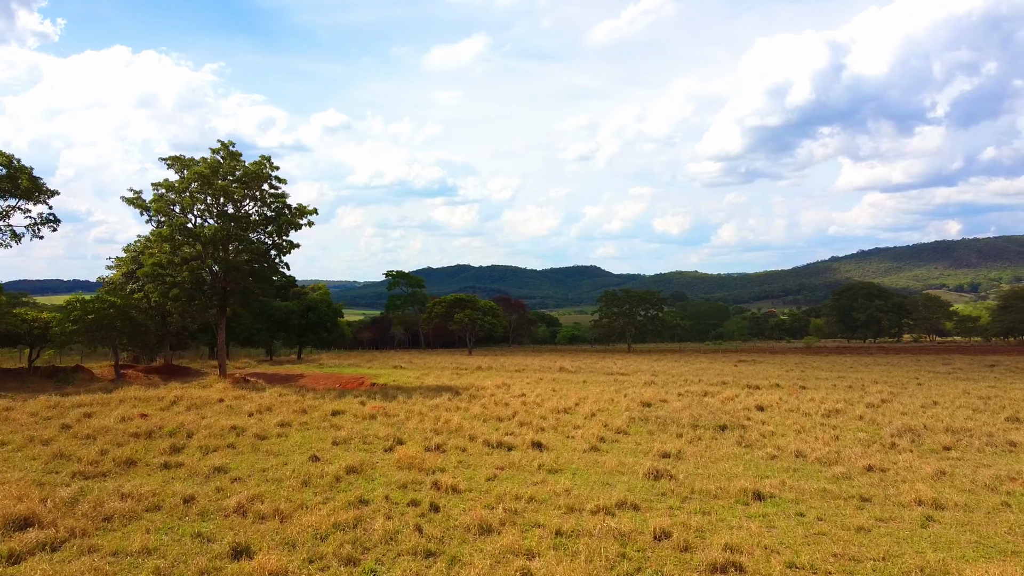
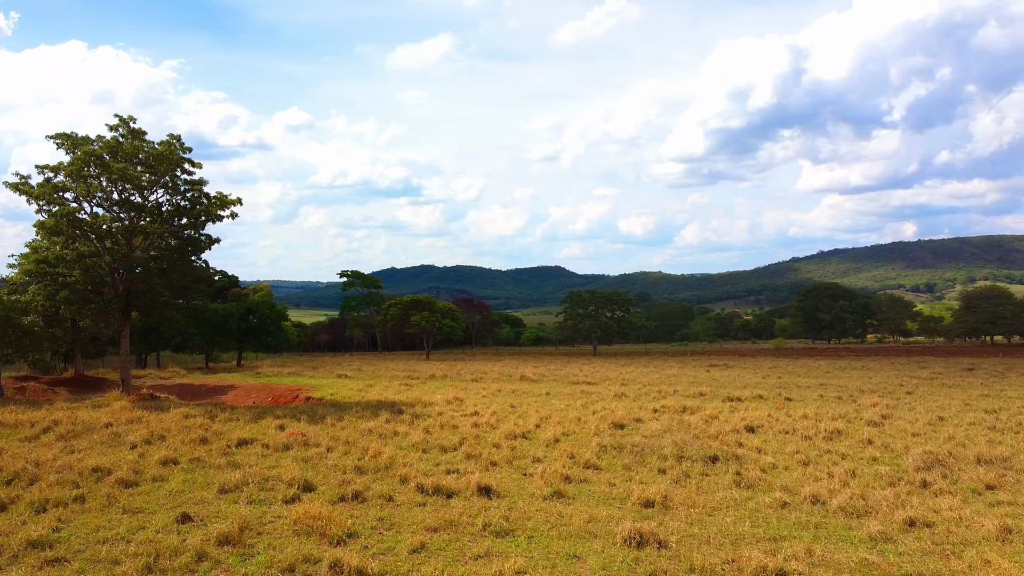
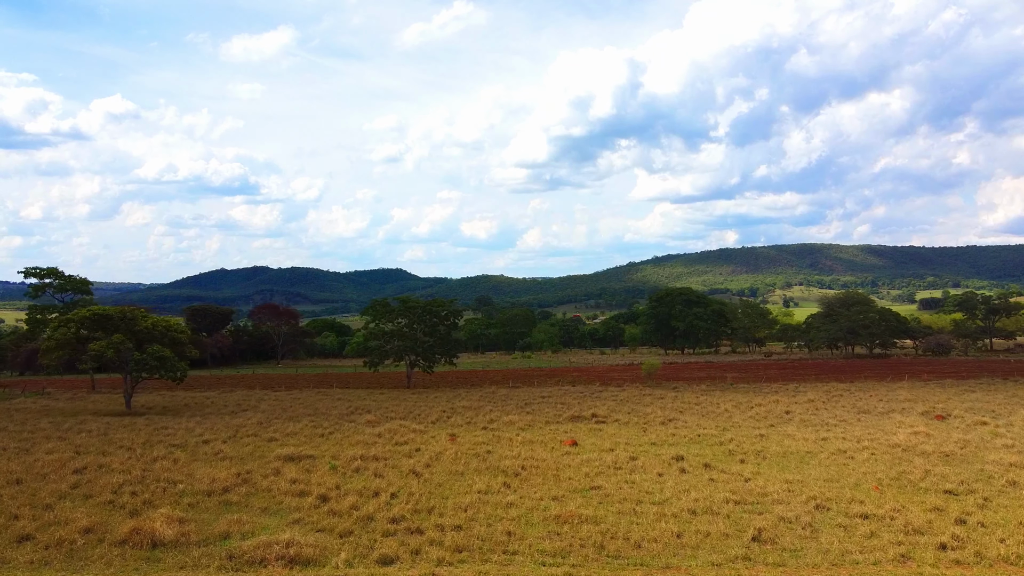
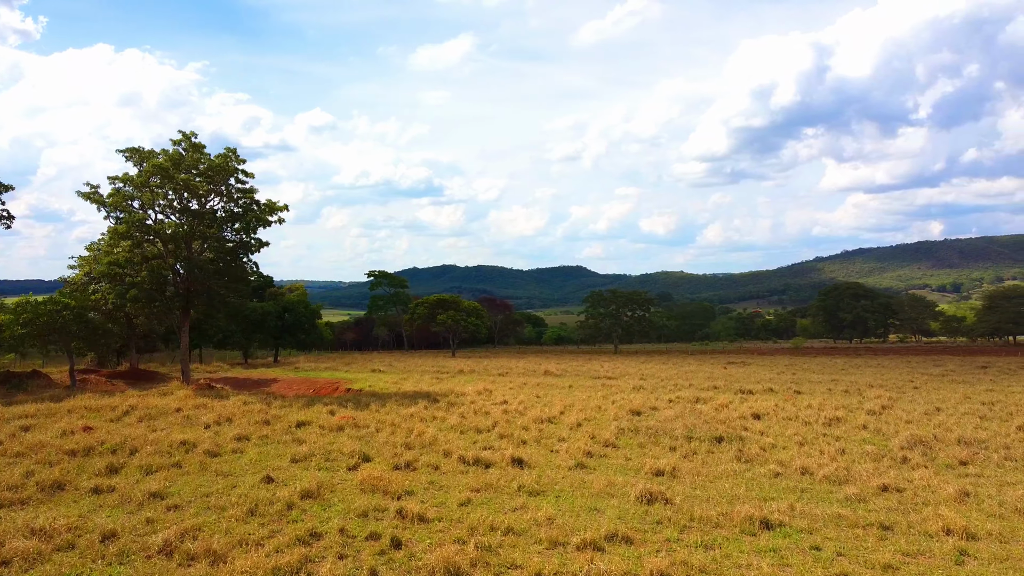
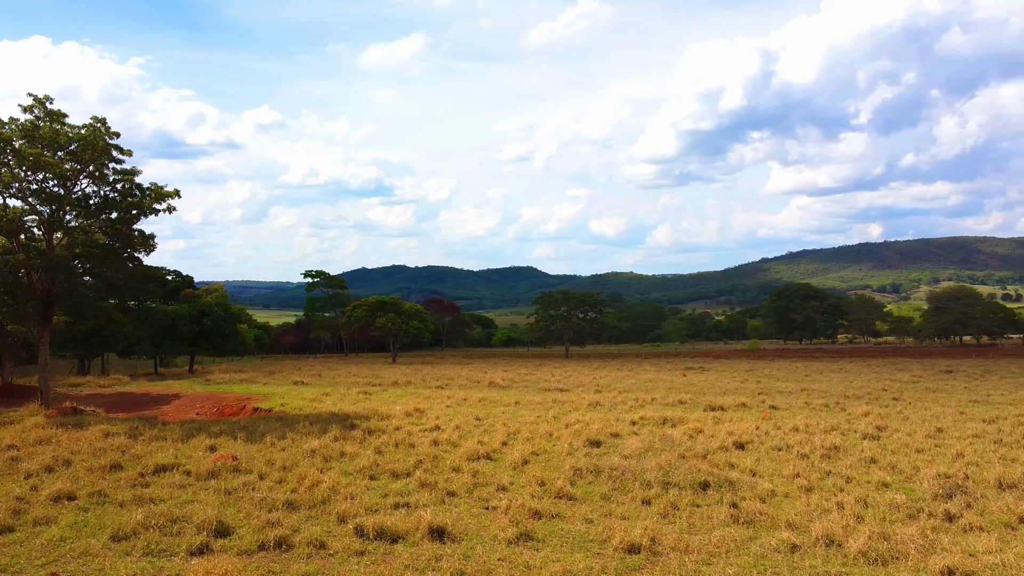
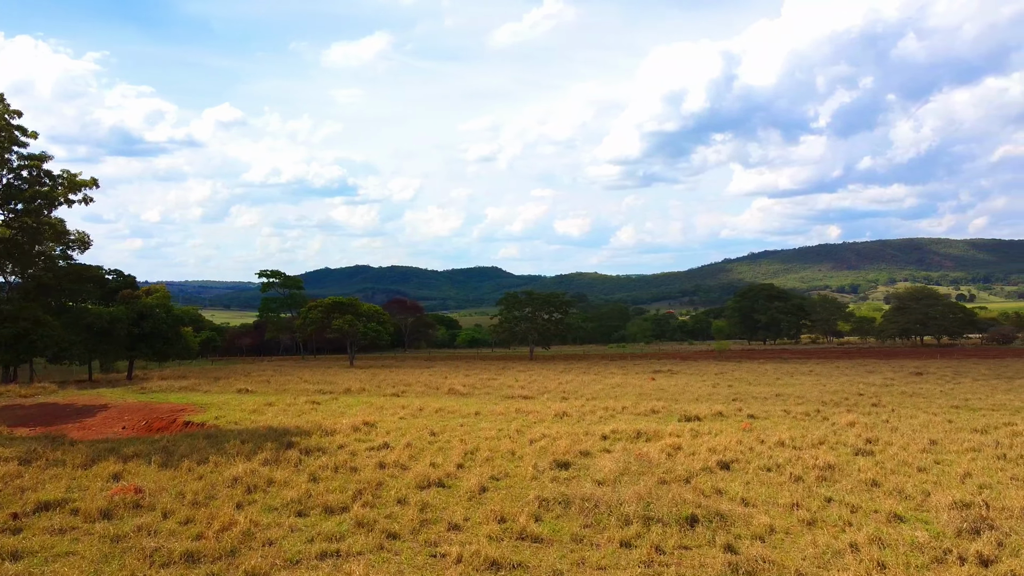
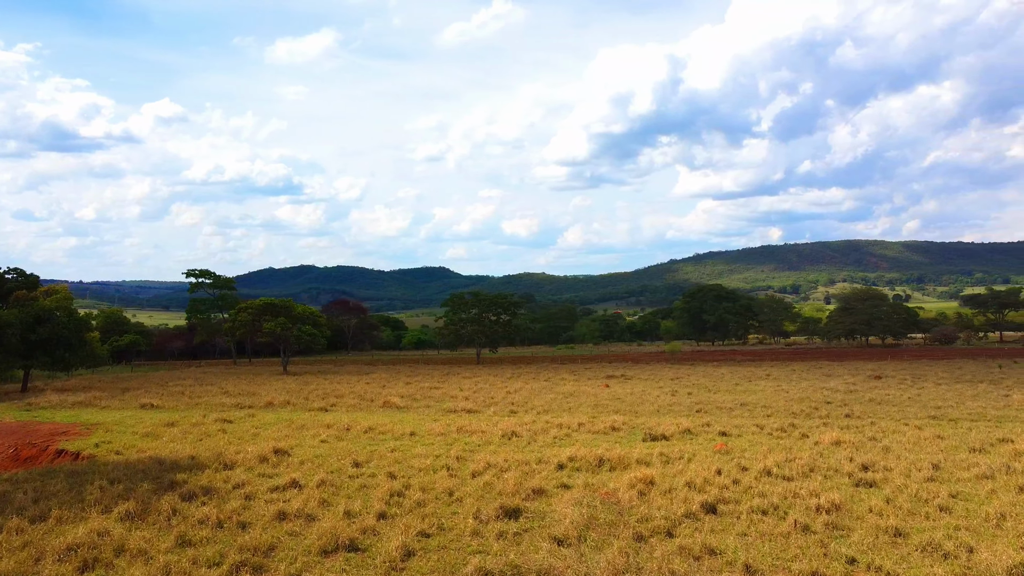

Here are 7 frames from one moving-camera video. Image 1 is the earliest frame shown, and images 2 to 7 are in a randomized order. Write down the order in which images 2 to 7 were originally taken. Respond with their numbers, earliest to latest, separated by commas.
4, 2, 5, 6, 7, 3
